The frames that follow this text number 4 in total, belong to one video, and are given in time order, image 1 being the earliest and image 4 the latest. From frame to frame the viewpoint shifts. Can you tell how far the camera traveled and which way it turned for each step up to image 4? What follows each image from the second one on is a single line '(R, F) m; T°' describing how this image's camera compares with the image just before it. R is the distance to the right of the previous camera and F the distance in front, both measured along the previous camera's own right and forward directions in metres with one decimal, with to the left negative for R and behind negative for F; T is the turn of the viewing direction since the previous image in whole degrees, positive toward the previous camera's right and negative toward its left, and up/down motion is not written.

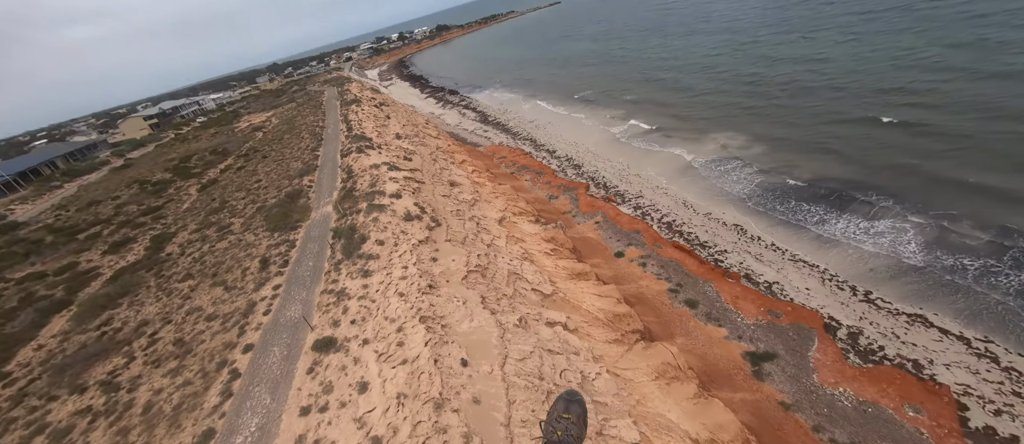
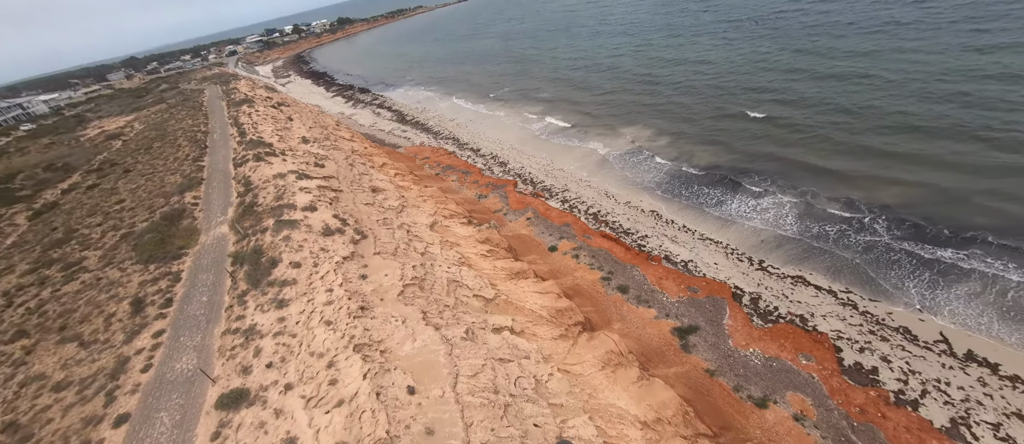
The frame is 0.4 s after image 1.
(-0.7, +1.2) m; +12°
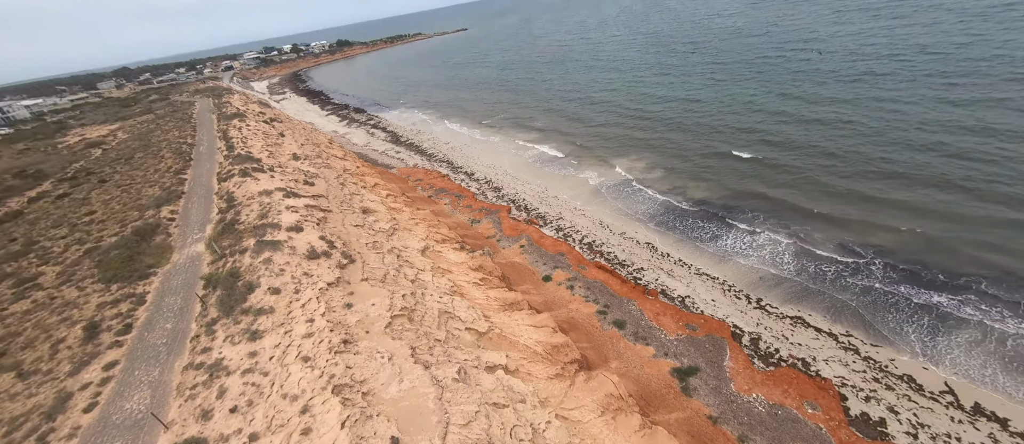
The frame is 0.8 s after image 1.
(-0.8, +1.3) m; +2°
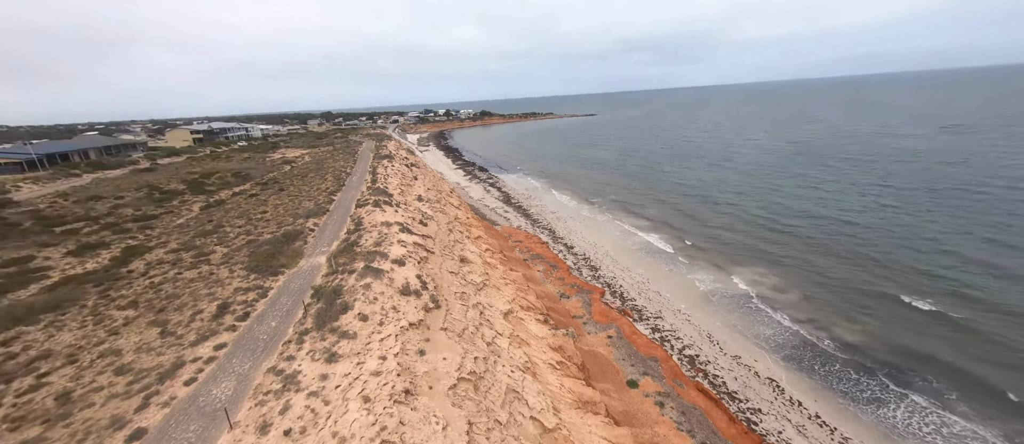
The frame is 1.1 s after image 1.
(-0.8, +1.5) m; -16°
